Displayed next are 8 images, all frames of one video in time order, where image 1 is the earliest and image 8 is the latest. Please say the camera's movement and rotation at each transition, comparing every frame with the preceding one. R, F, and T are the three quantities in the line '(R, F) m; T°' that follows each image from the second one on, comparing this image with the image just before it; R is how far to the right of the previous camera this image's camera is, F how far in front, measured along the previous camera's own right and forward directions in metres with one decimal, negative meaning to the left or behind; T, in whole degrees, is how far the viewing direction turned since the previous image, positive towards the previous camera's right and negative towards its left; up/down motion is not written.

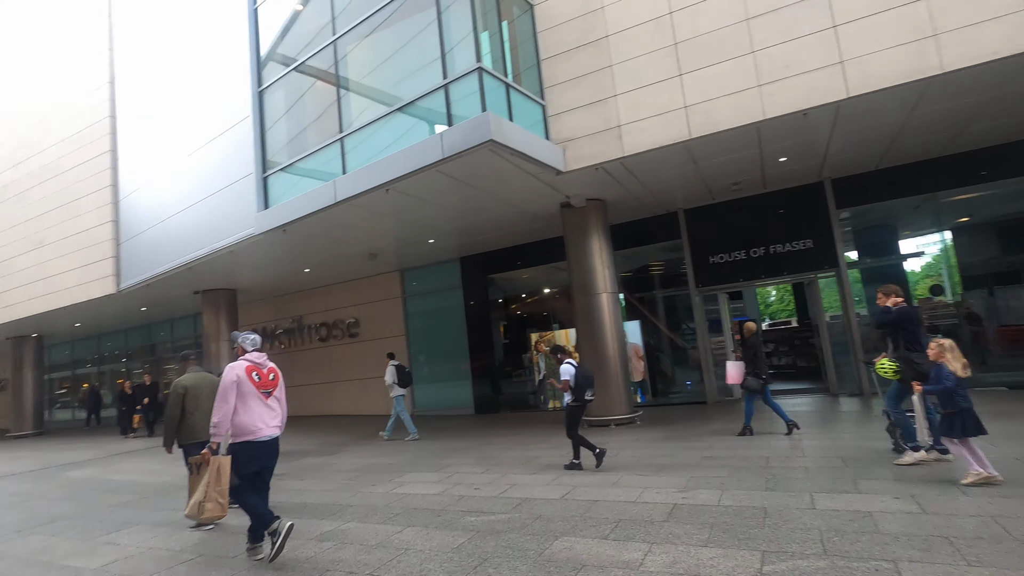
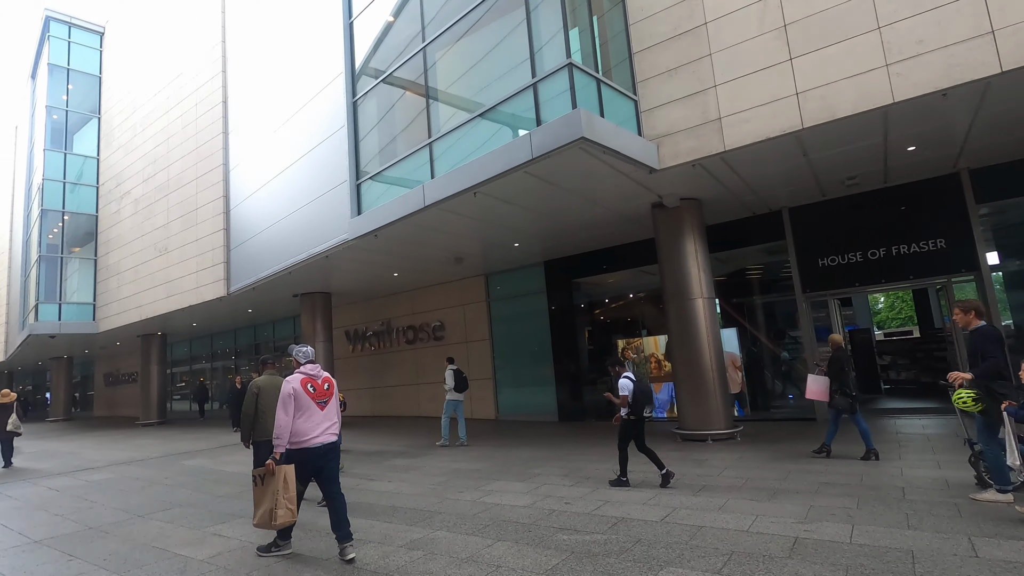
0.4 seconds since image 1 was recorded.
(-0.1, +0.2) m; -9°
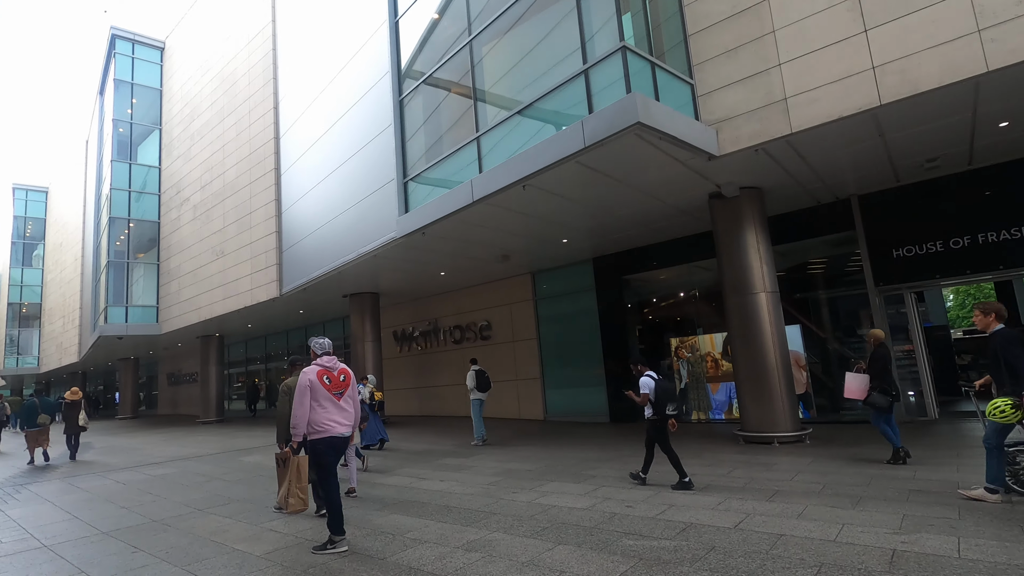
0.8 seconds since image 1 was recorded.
(-0.1, +0.2) m; -5°
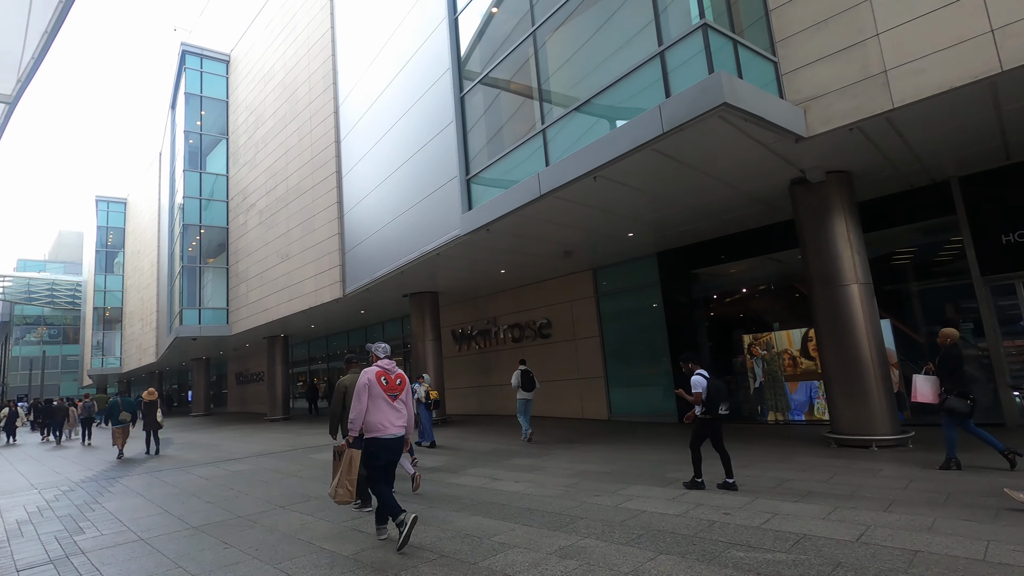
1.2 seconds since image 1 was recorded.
(-0.3, +0.2) m; -5°
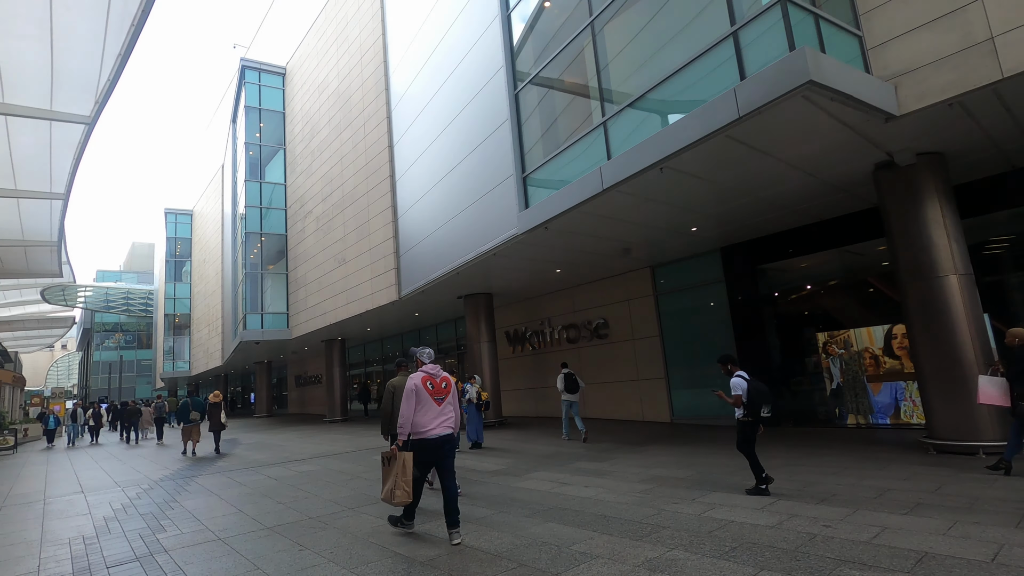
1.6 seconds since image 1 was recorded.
(-0.3, +0.2) m; -5°
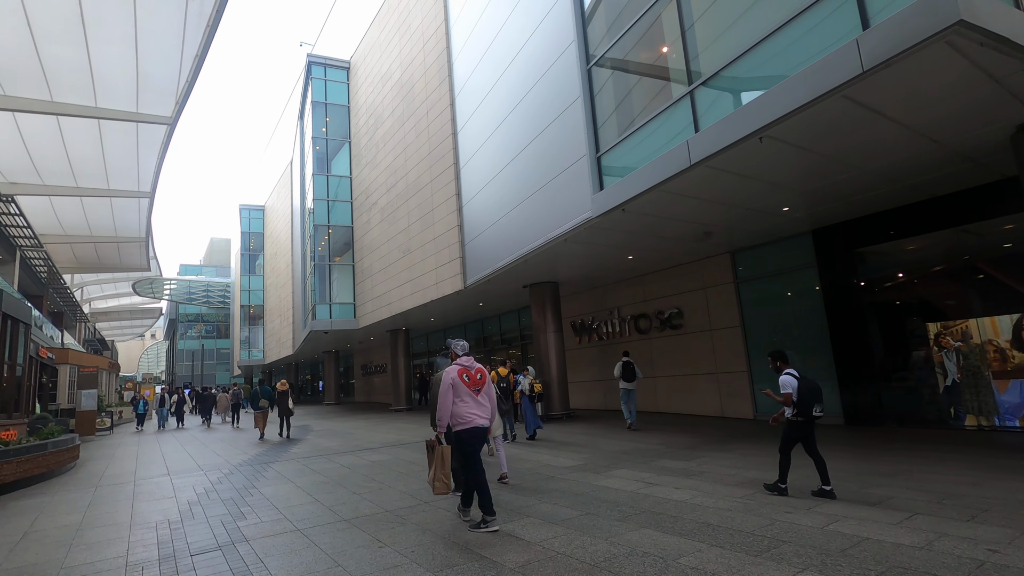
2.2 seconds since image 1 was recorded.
(-0.3, +0.4) m; -6°
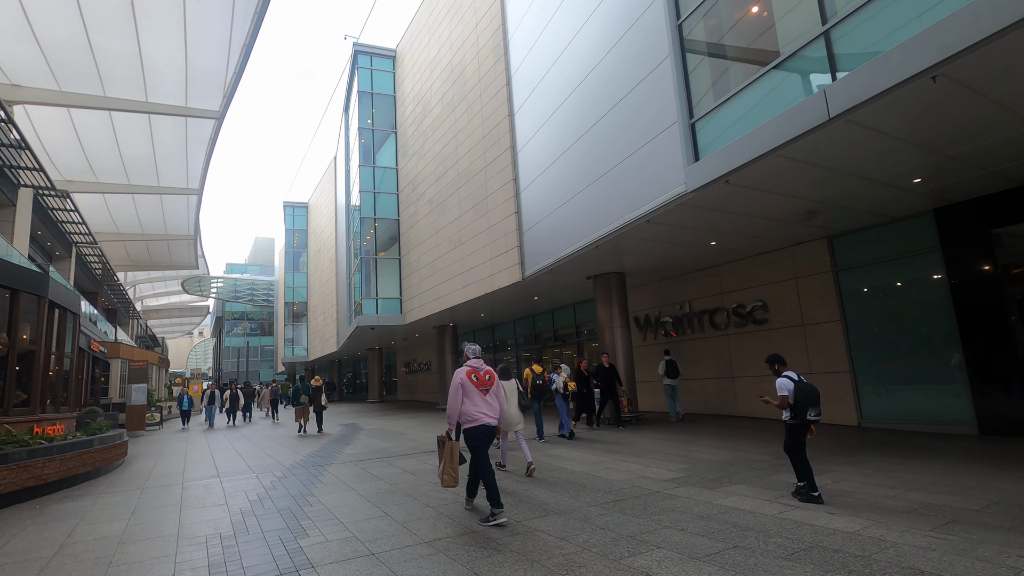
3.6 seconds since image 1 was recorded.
(-0.7, +1.1) m; -4°
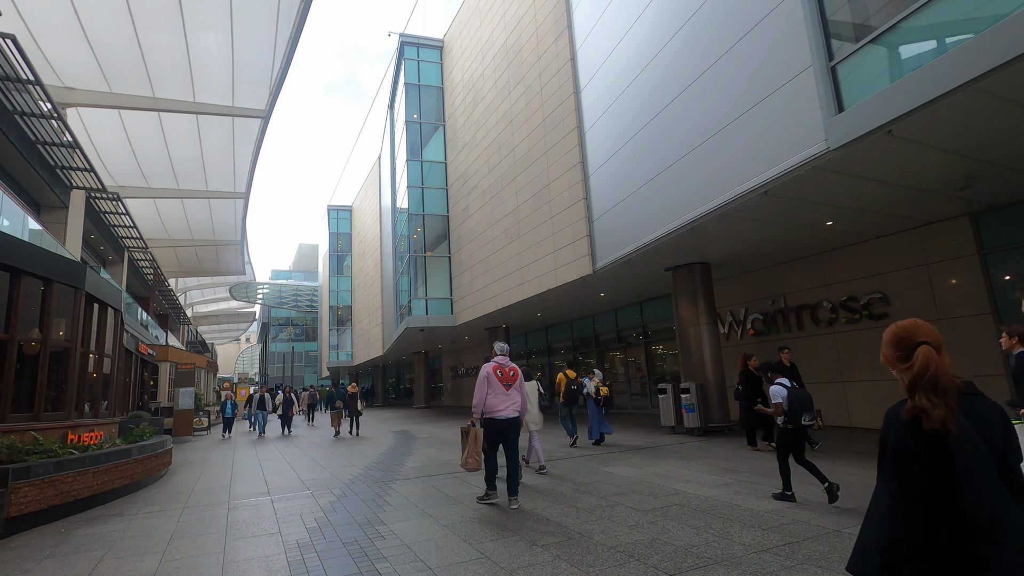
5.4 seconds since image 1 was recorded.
(-0.8, +1.3) m; -4°
